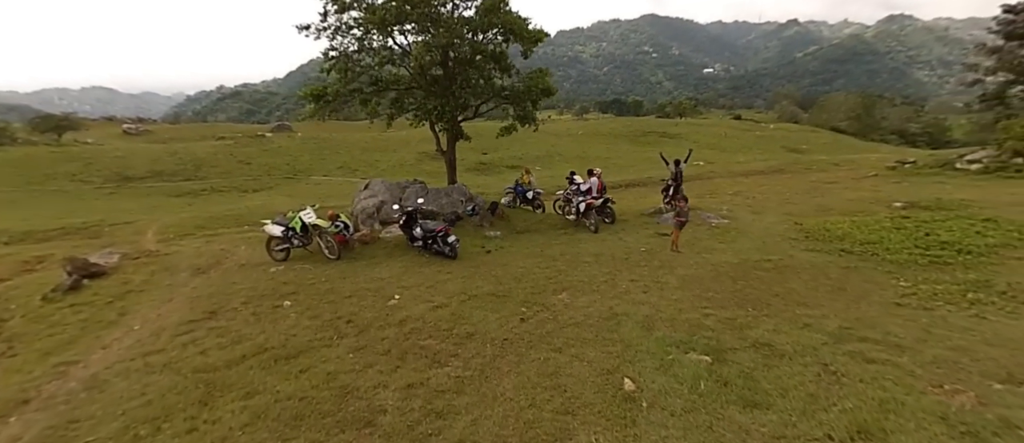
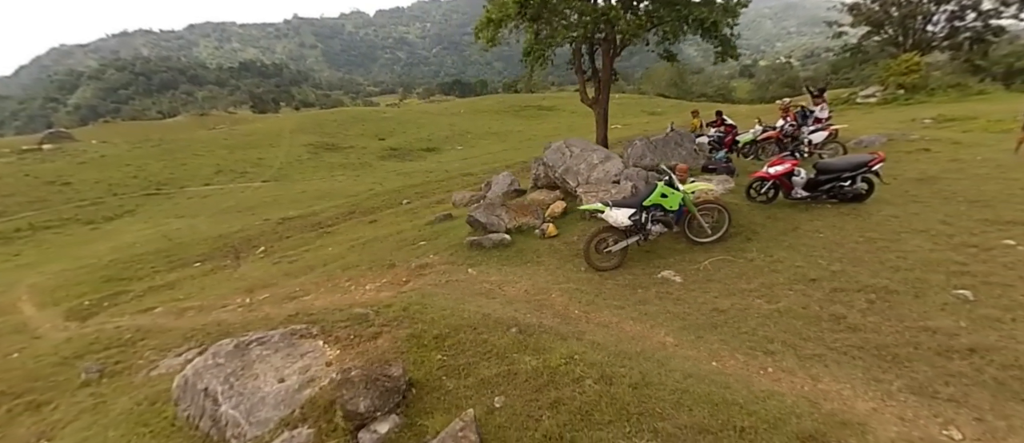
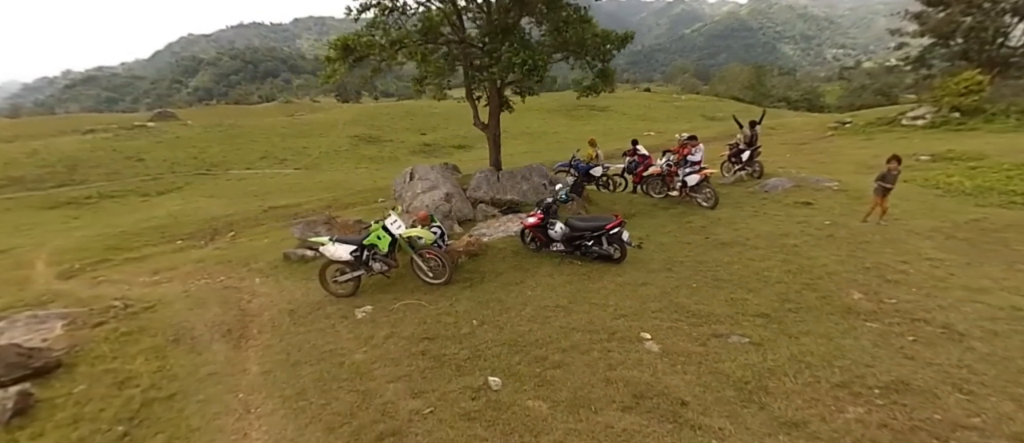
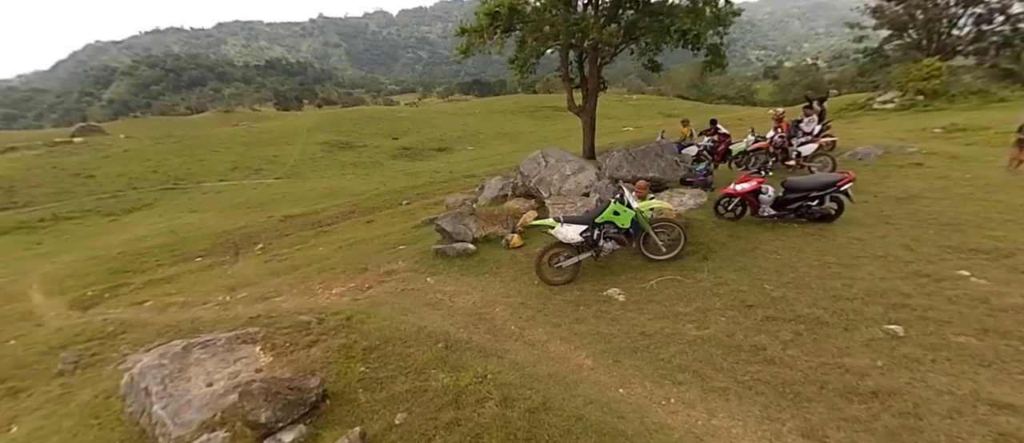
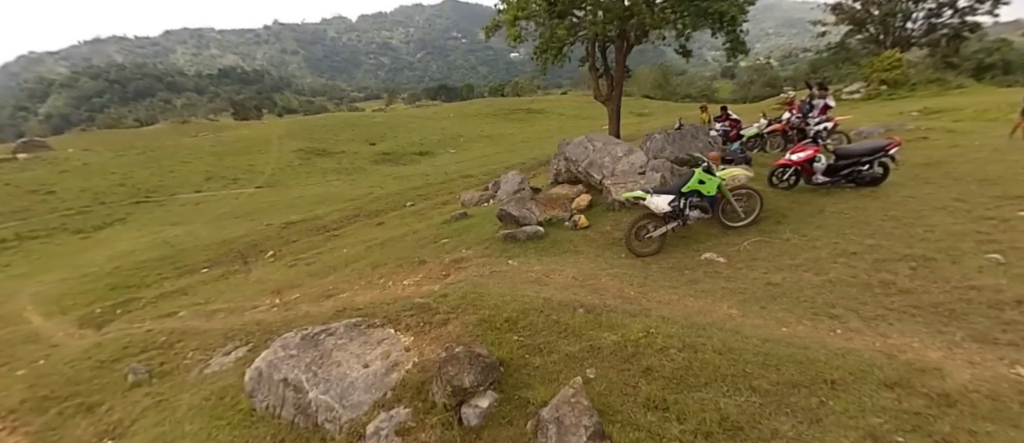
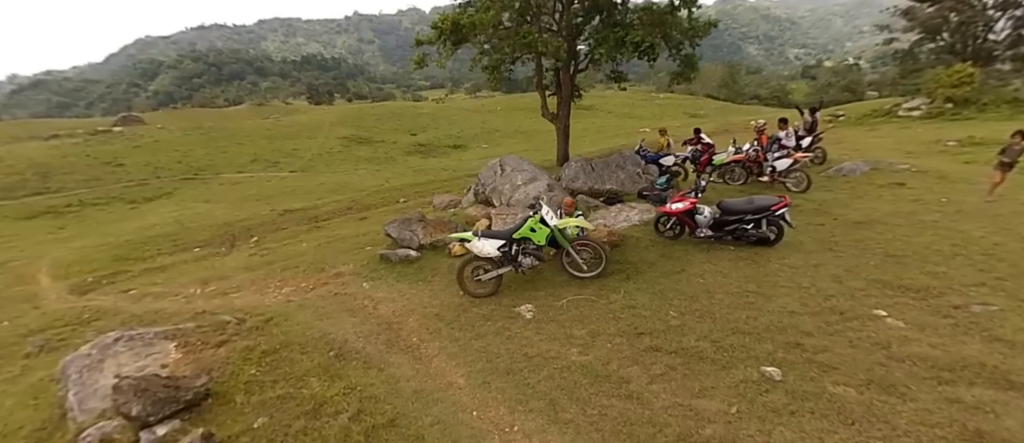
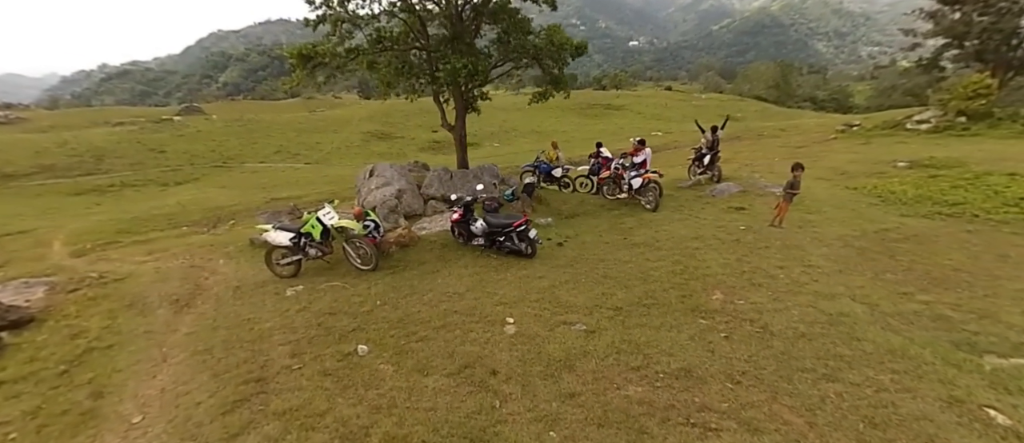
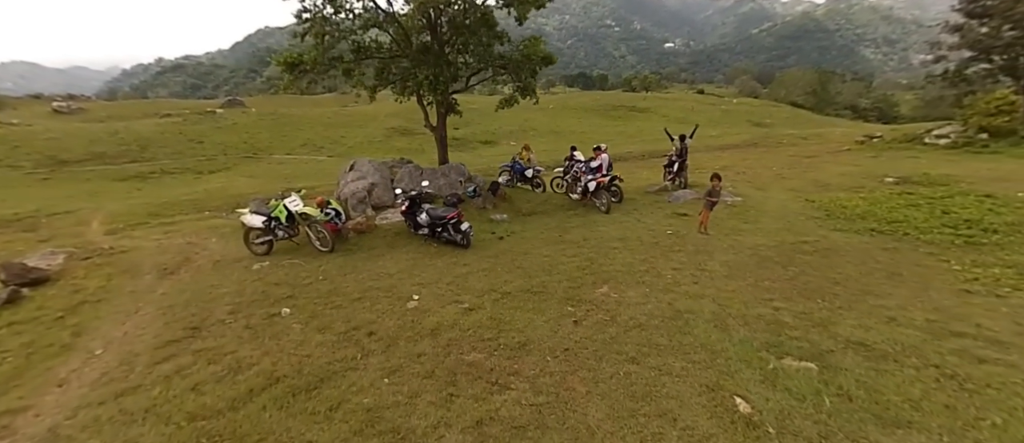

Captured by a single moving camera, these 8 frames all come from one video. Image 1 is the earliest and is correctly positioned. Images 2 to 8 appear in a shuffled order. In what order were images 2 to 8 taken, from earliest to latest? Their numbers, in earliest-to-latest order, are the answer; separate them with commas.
8, 7, 3, 6, 4, 2, 5
